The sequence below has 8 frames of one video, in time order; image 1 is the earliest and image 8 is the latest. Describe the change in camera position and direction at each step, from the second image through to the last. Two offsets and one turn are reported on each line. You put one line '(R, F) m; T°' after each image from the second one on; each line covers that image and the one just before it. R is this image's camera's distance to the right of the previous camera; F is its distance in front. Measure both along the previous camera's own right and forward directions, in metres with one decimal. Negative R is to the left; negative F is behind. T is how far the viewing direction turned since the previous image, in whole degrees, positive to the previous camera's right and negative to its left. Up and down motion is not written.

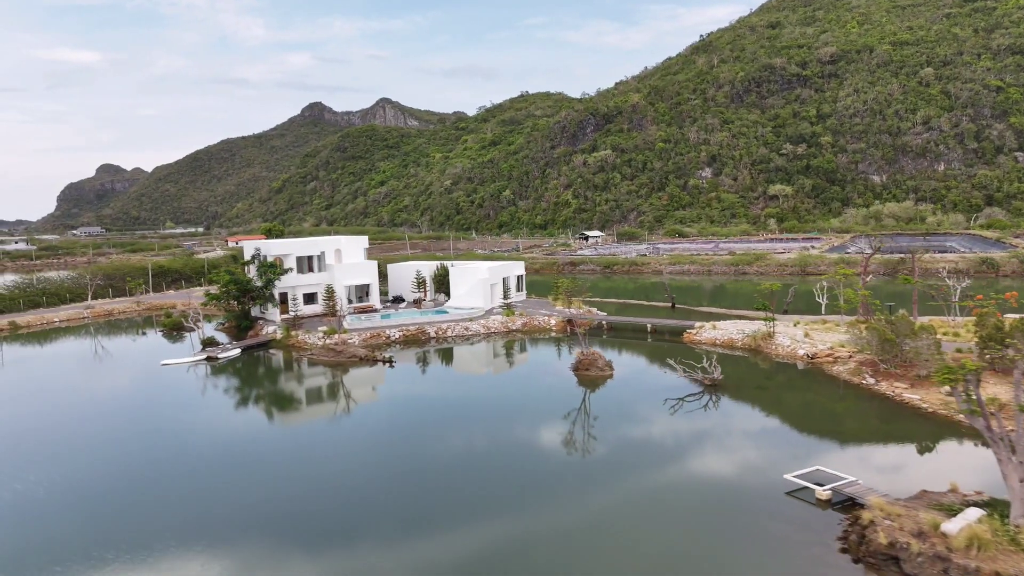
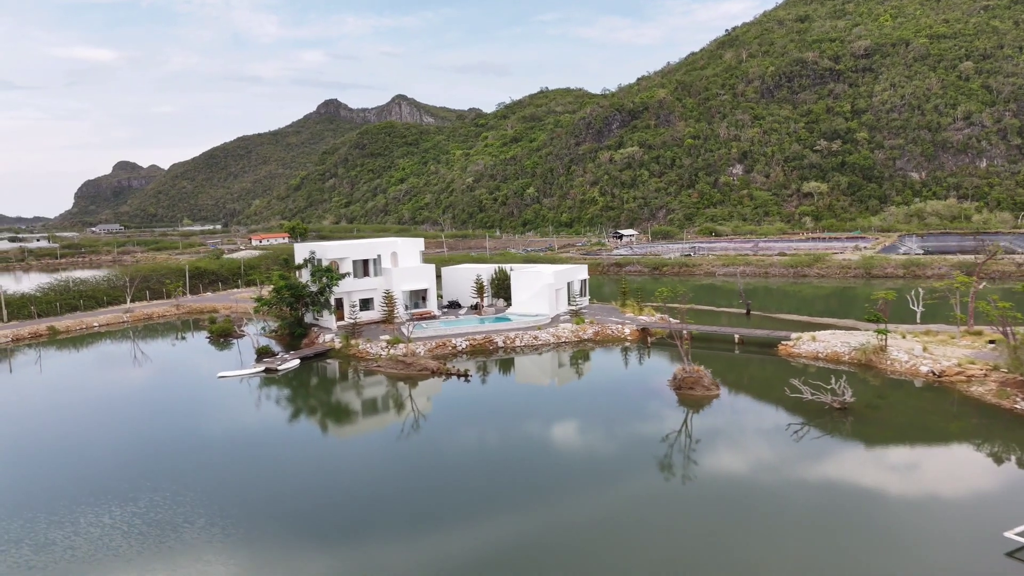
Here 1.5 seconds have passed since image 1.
(-2.3, +1.8) m; -1°
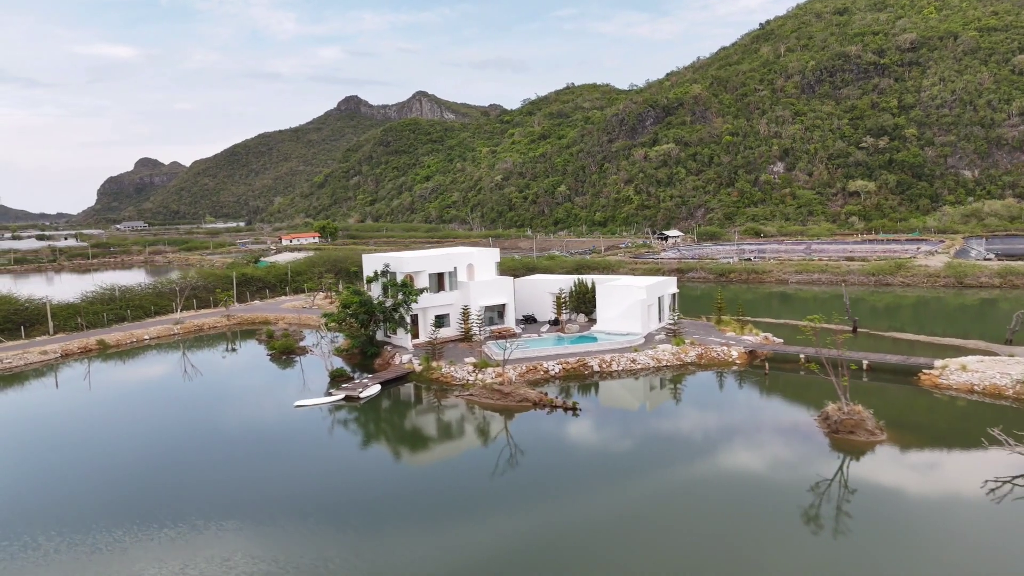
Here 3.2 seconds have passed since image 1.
(-2.7, +2.4) m; -1°
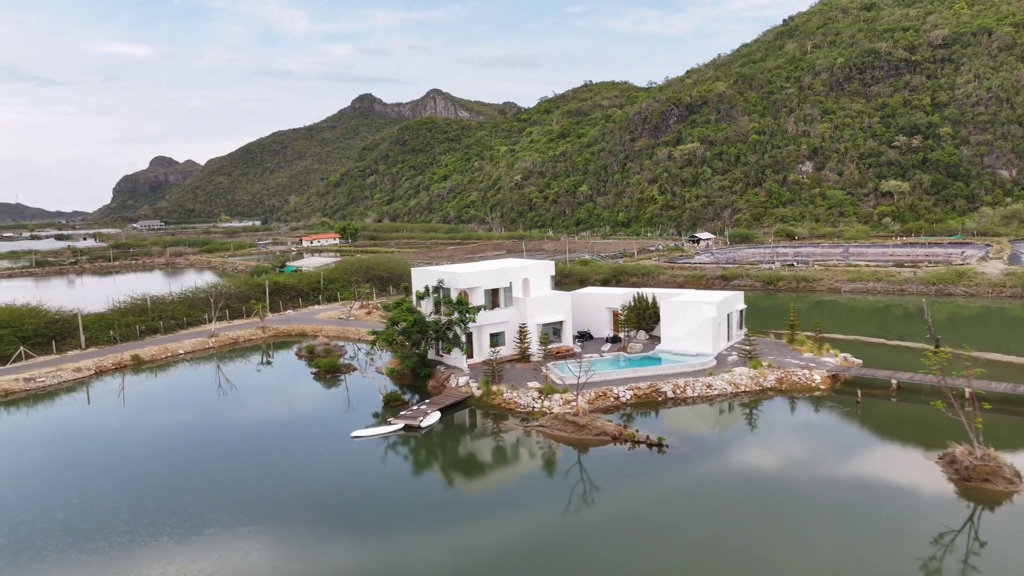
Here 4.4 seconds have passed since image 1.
(-1.7, +1.6) m; -1°
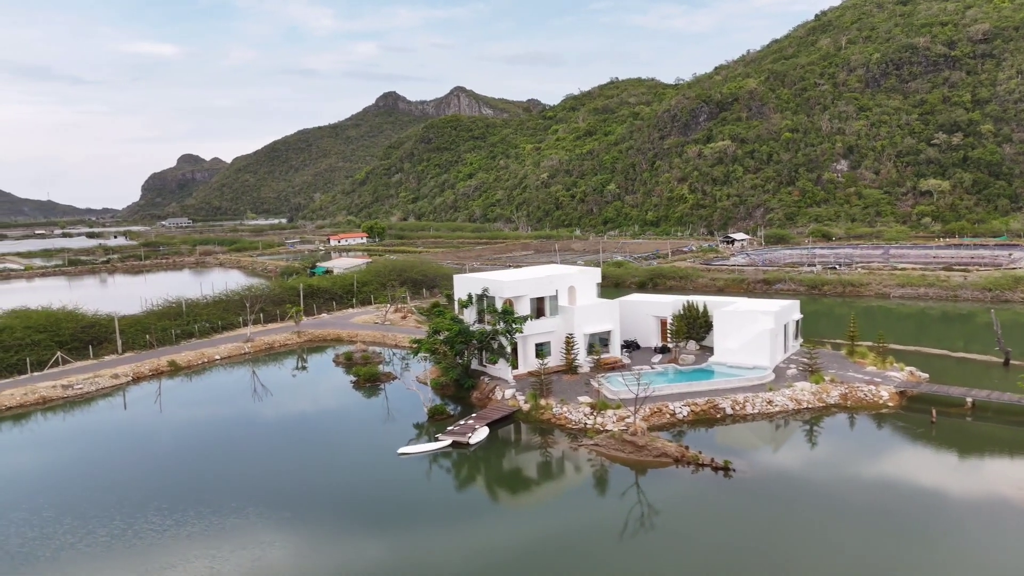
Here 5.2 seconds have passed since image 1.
(-0.9, +0.9) m; -2°
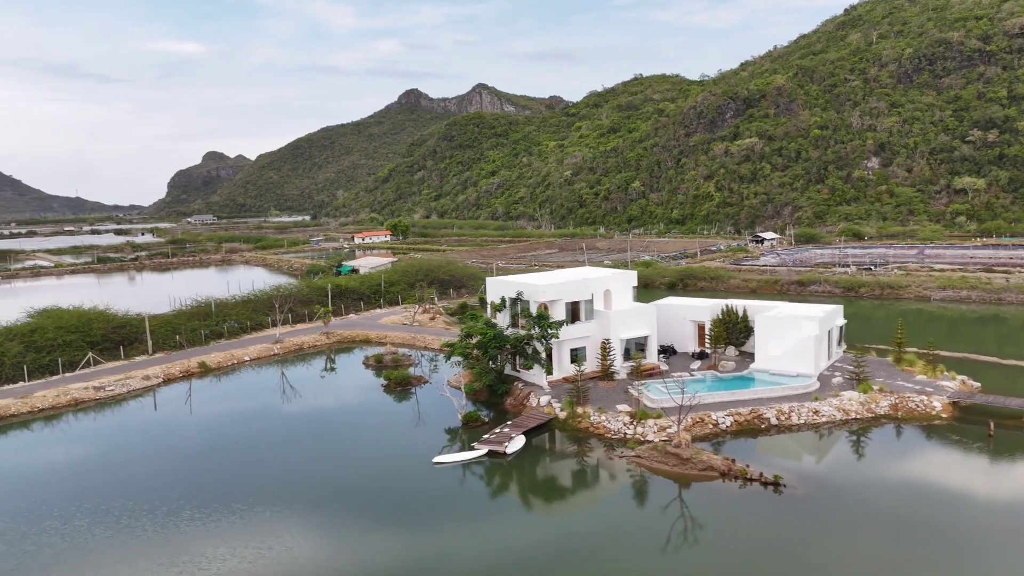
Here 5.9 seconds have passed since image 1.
(-0.5, +0.6) m; -2°
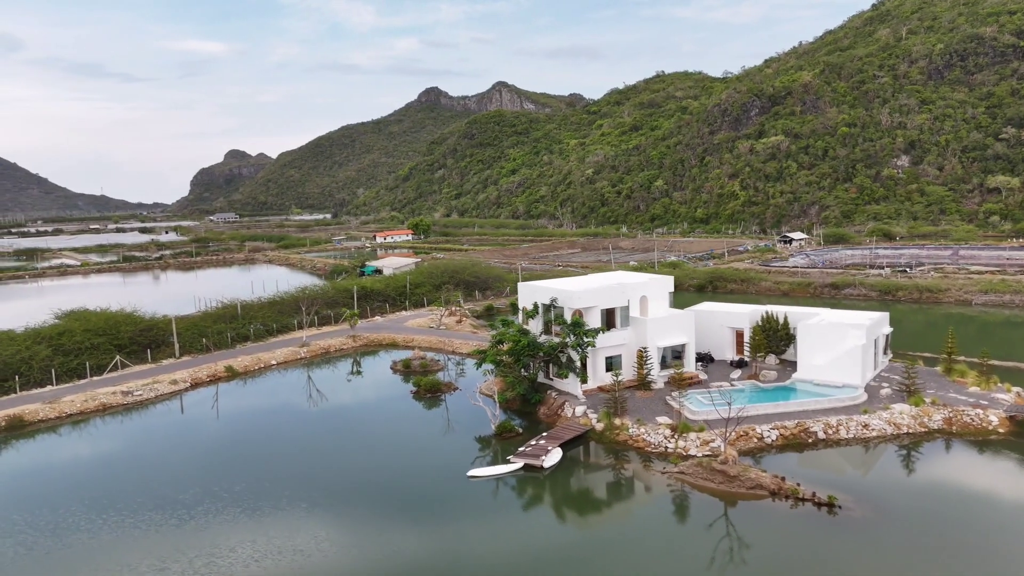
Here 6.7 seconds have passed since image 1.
(-0.5, +0.7) m; -1°
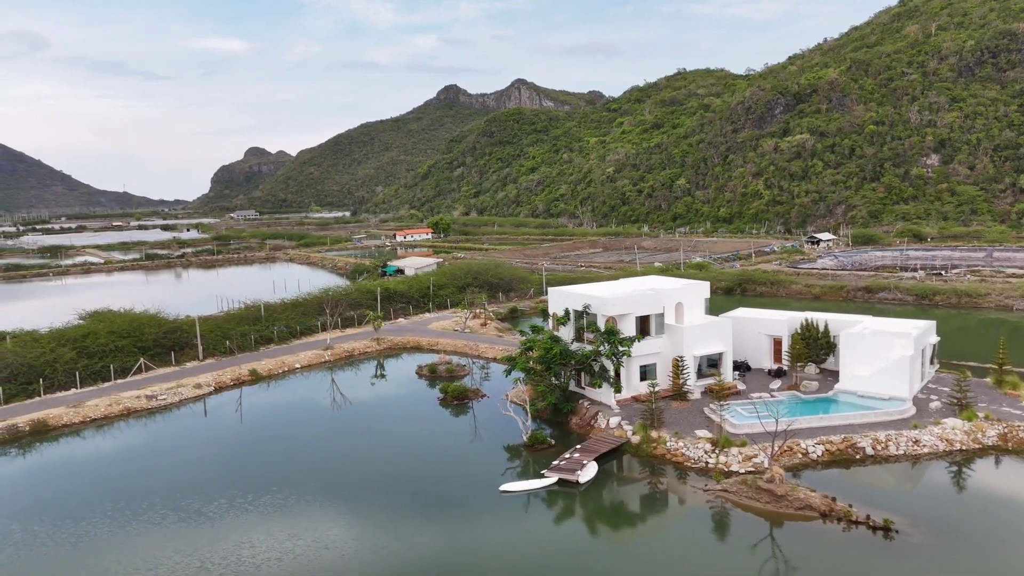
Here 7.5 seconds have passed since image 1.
(-0.5, +0.7) m; -1°
